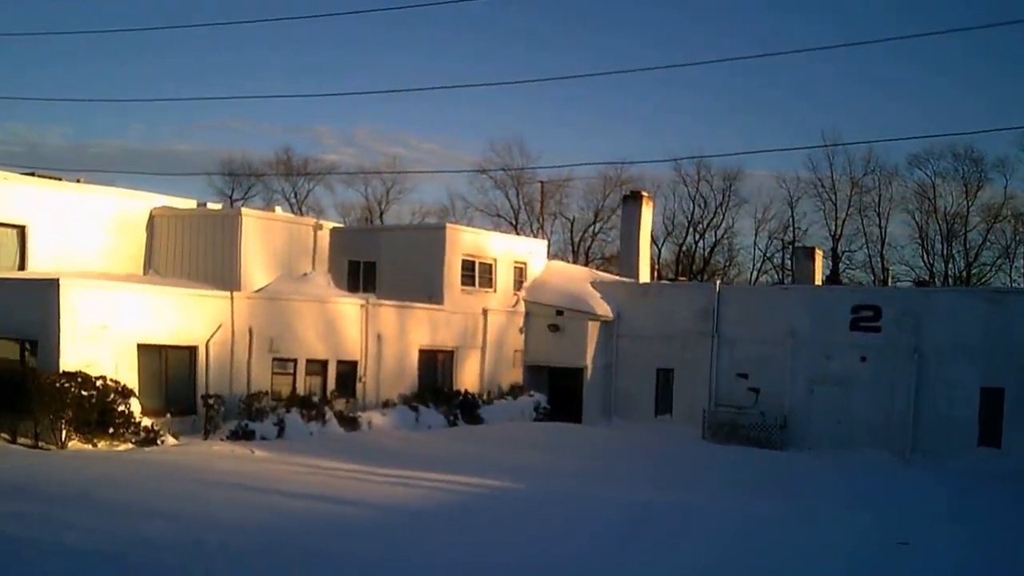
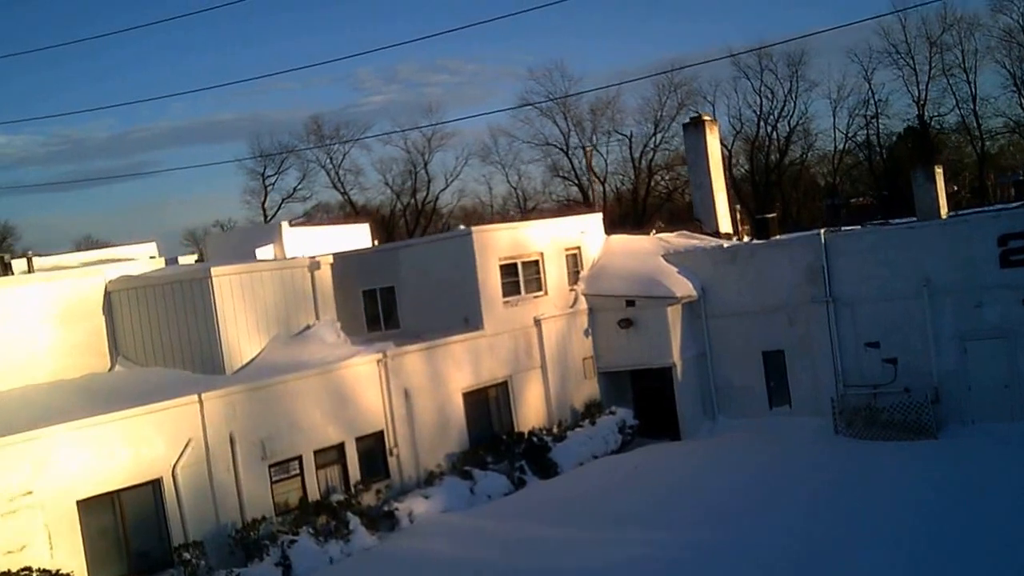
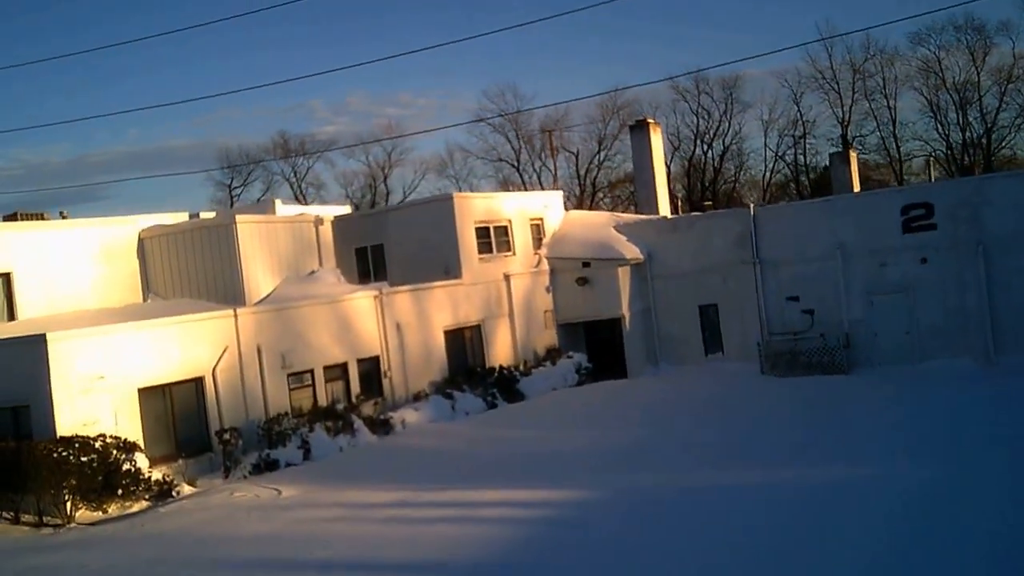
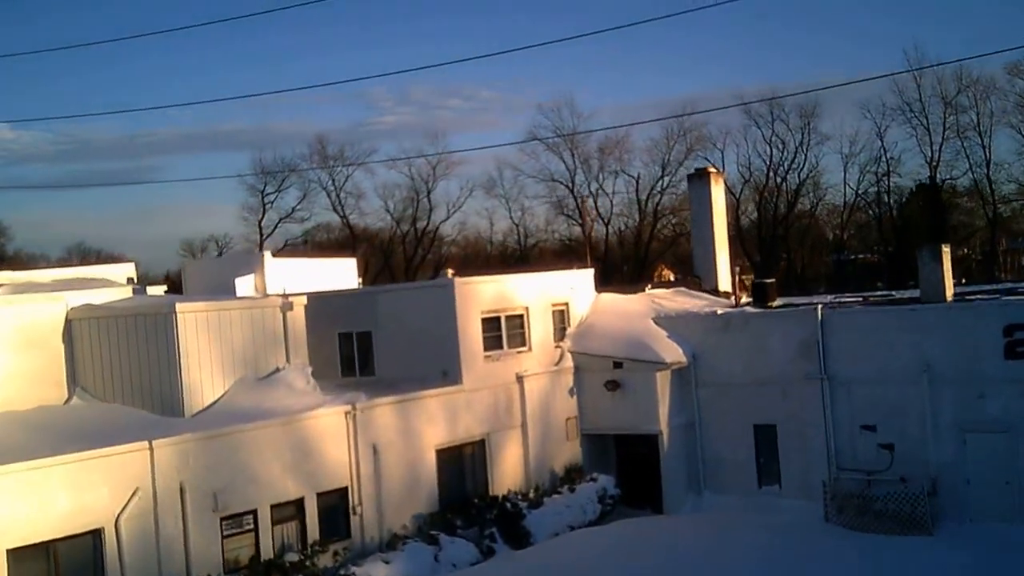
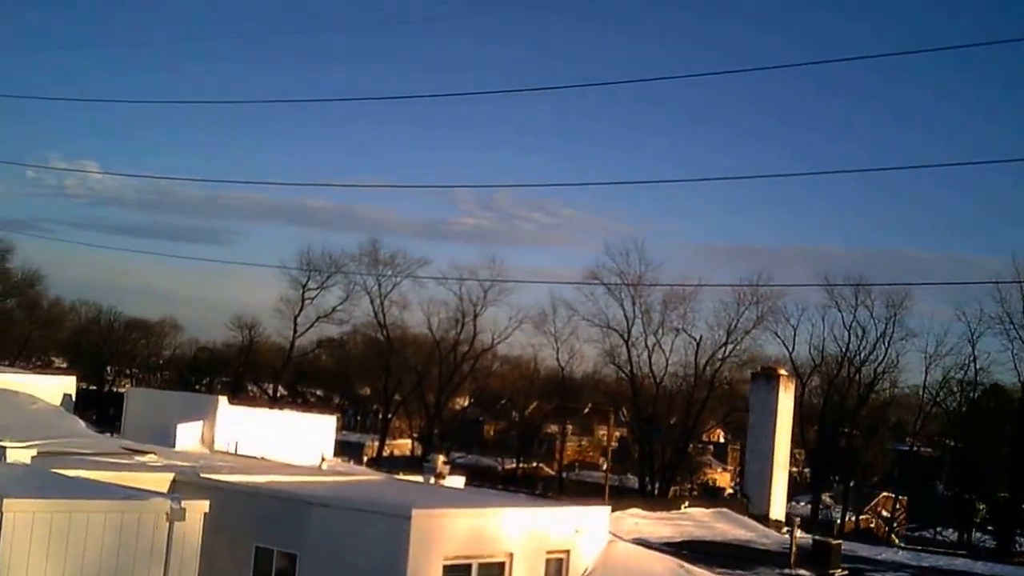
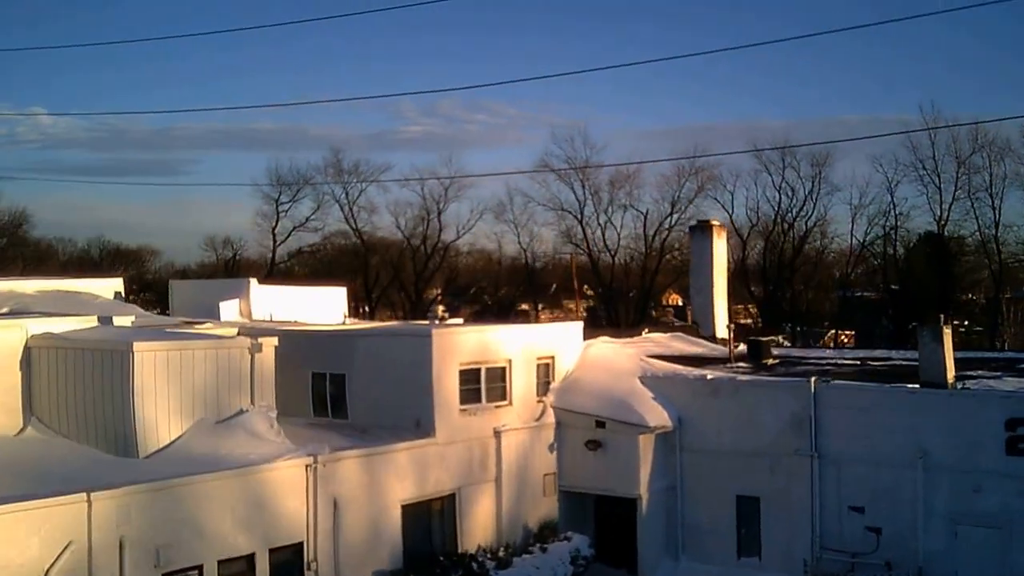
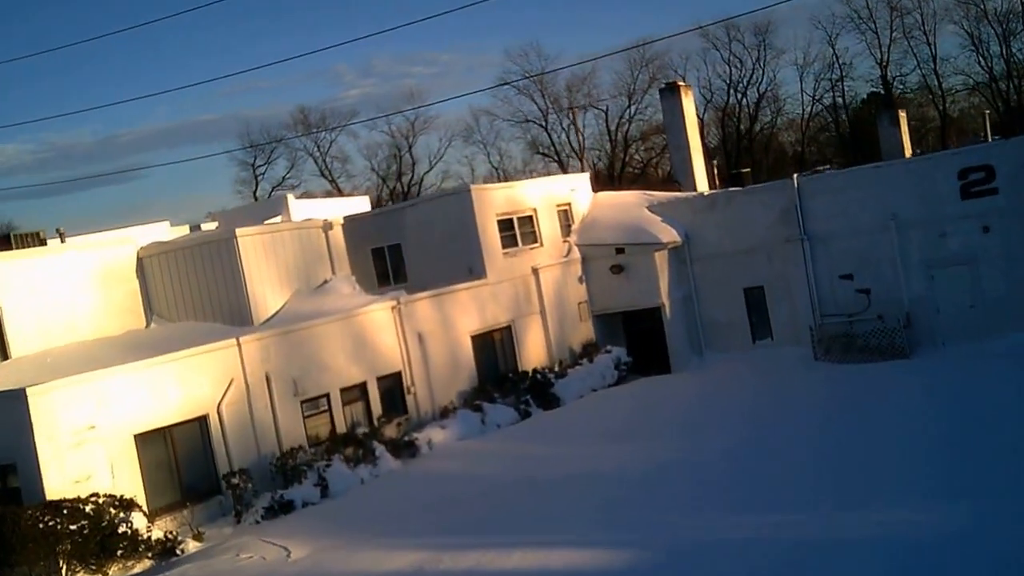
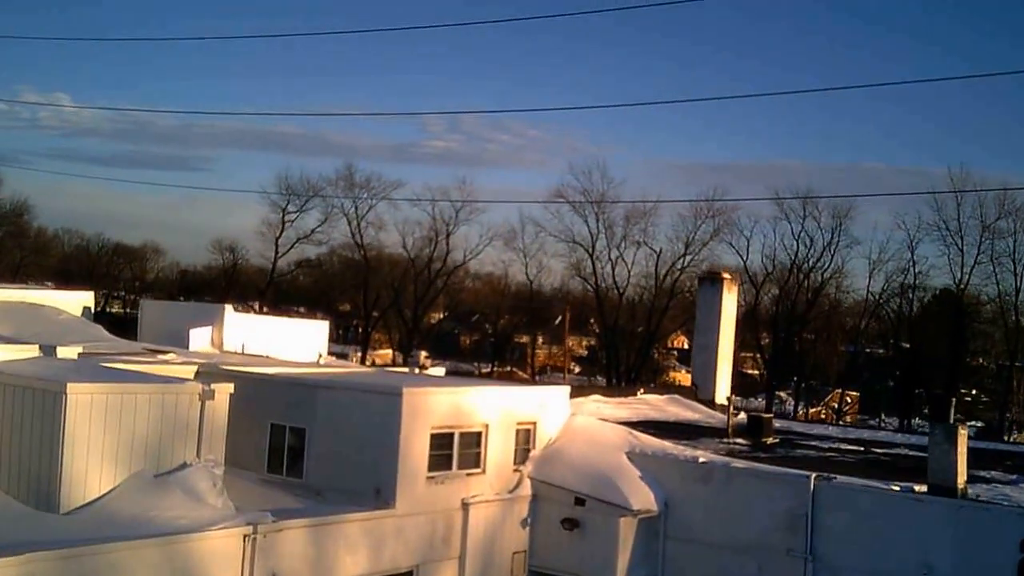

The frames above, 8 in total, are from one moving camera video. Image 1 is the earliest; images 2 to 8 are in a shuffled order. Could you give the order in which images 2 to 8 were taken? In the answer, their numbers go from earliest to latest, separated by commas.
3, 7, 2, 4, 6, 8, 5
